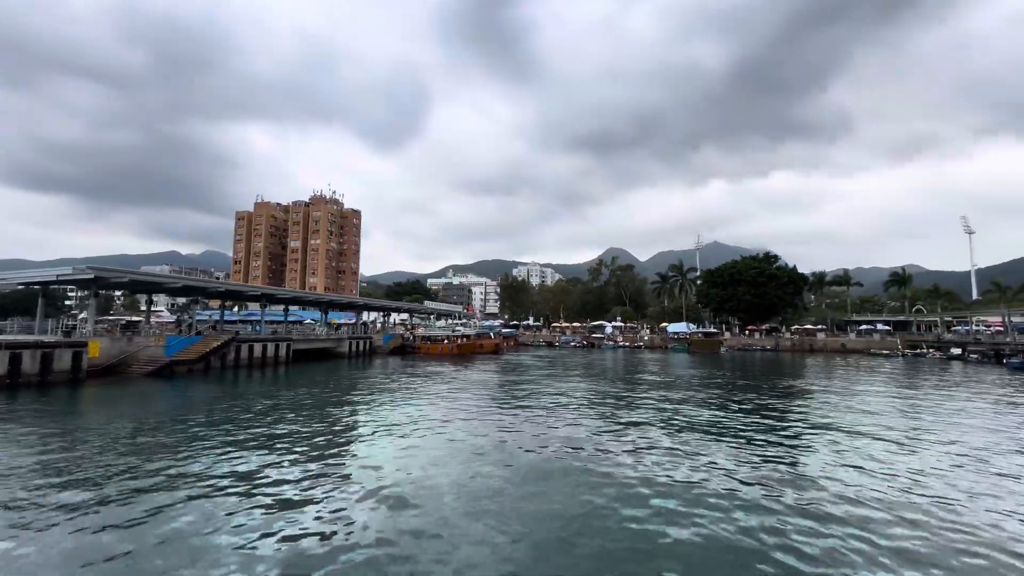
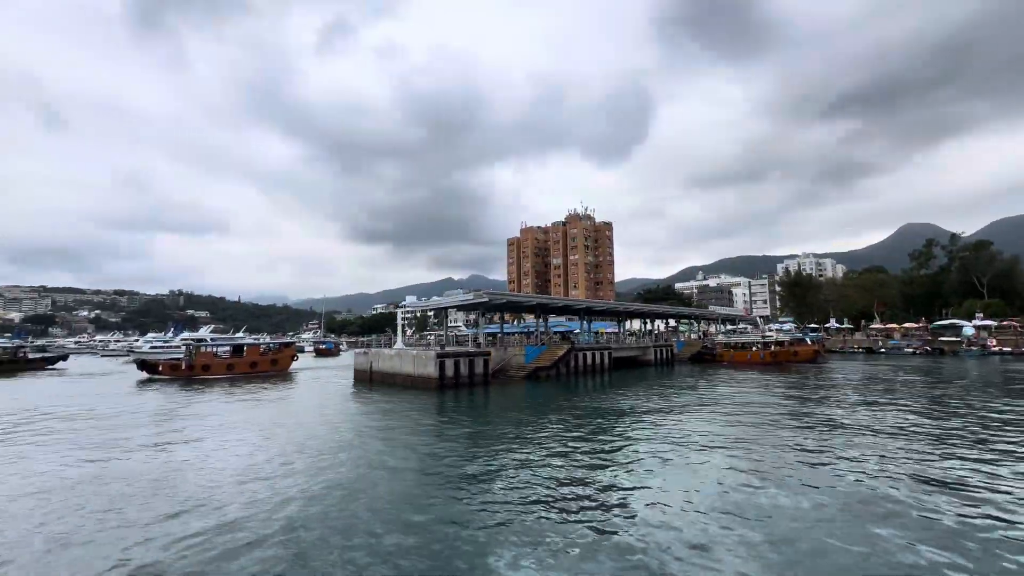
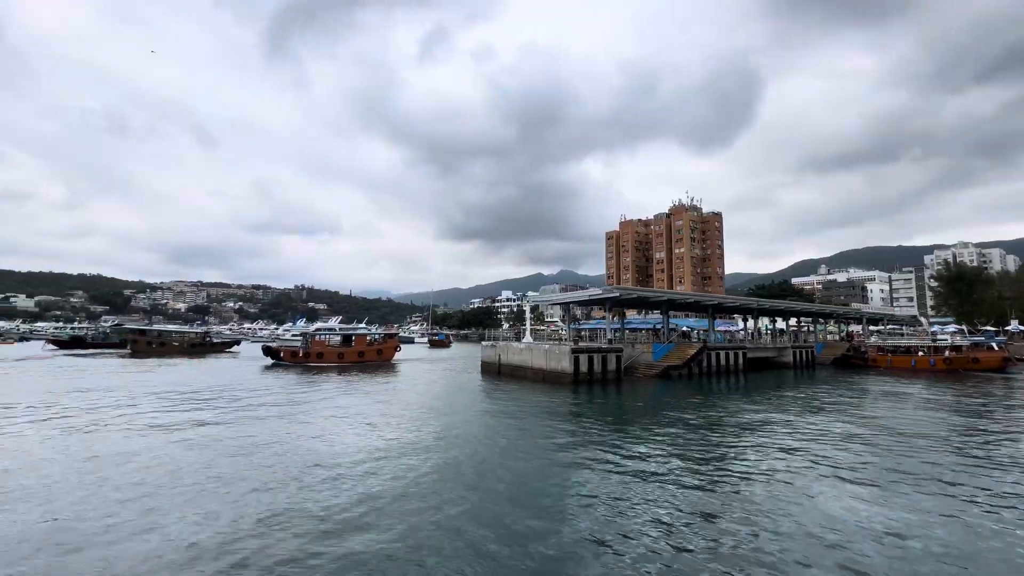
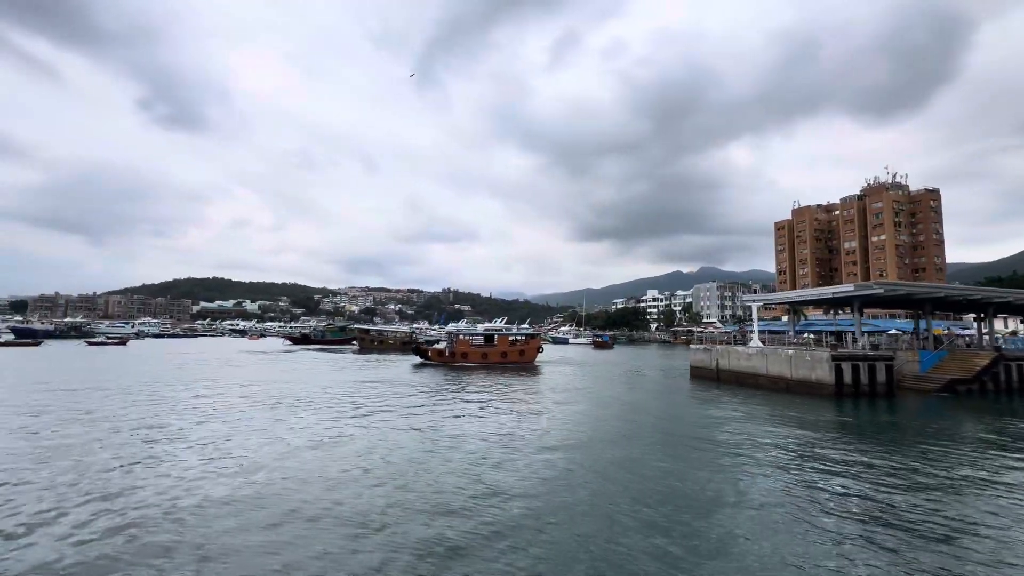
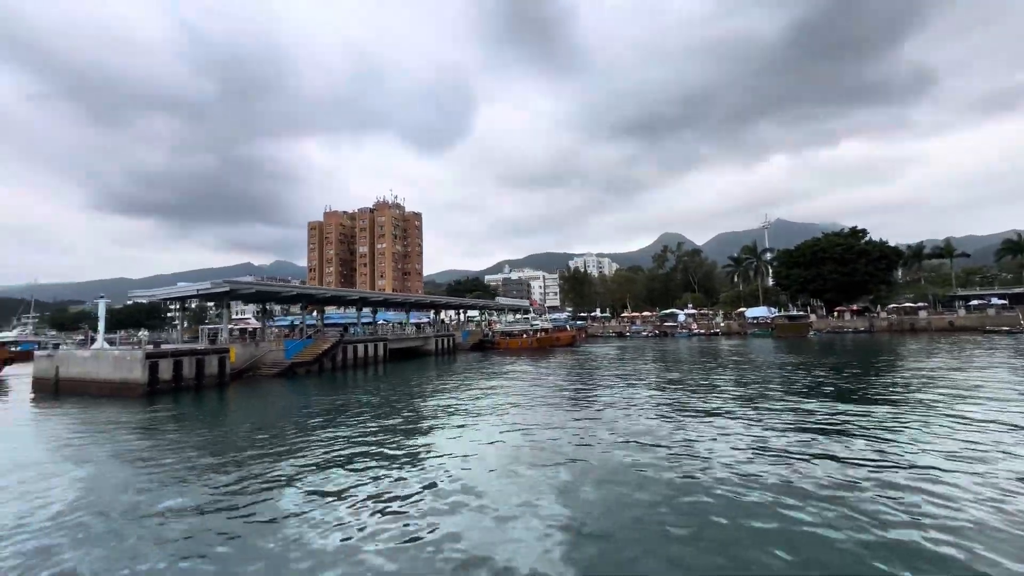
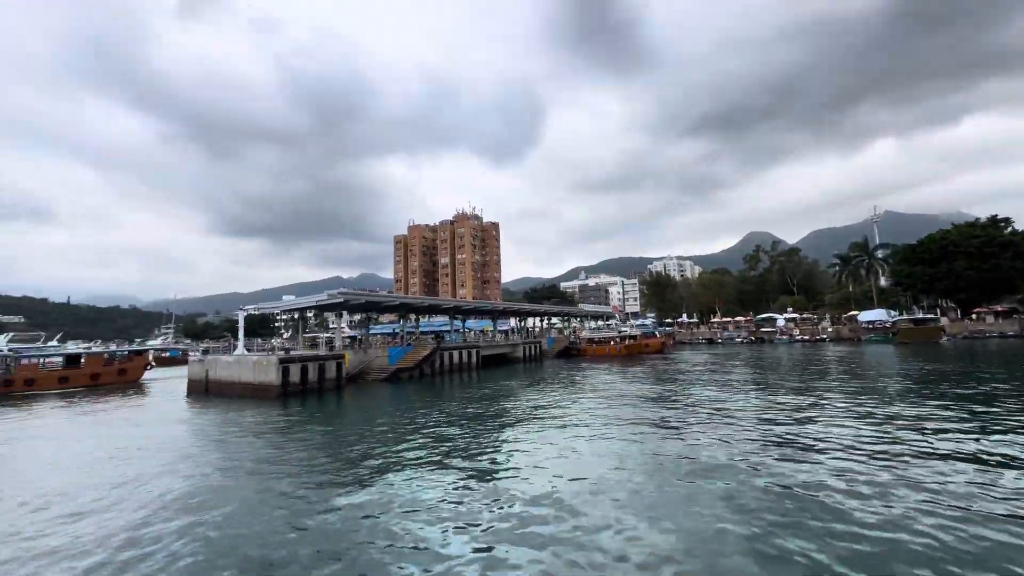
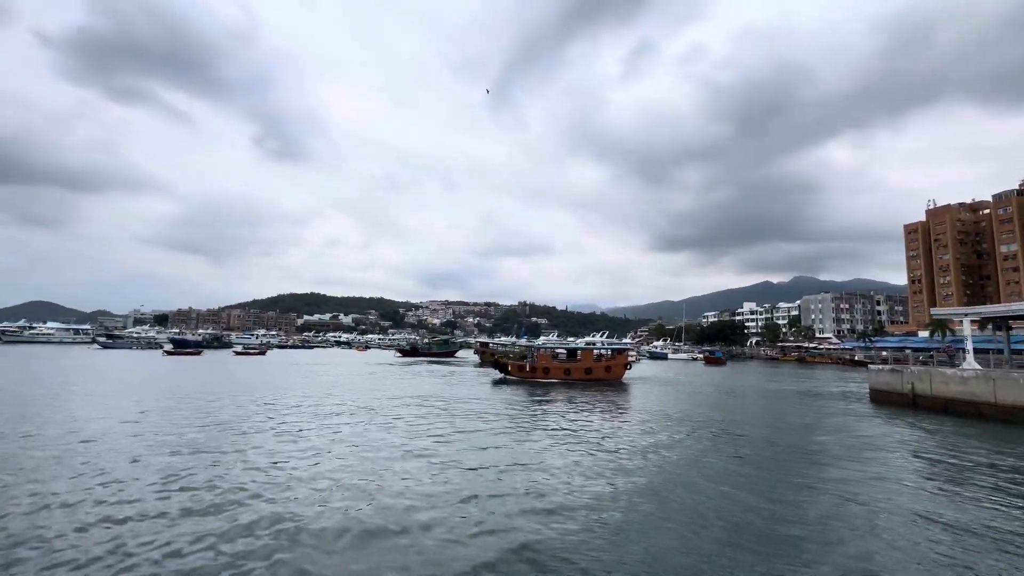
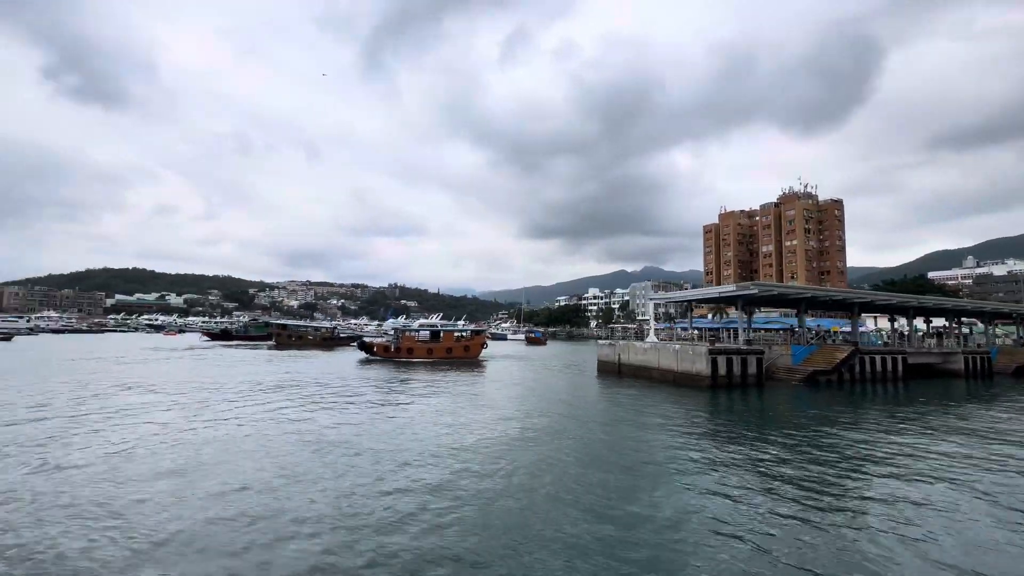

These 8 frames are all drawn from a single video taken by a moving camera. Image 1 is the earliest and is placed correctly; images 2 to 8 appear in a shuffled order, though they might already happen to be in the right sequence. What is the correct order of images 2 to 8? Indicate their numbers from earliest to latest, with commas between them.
5, 6, 2, 3, 8, 4, 7
